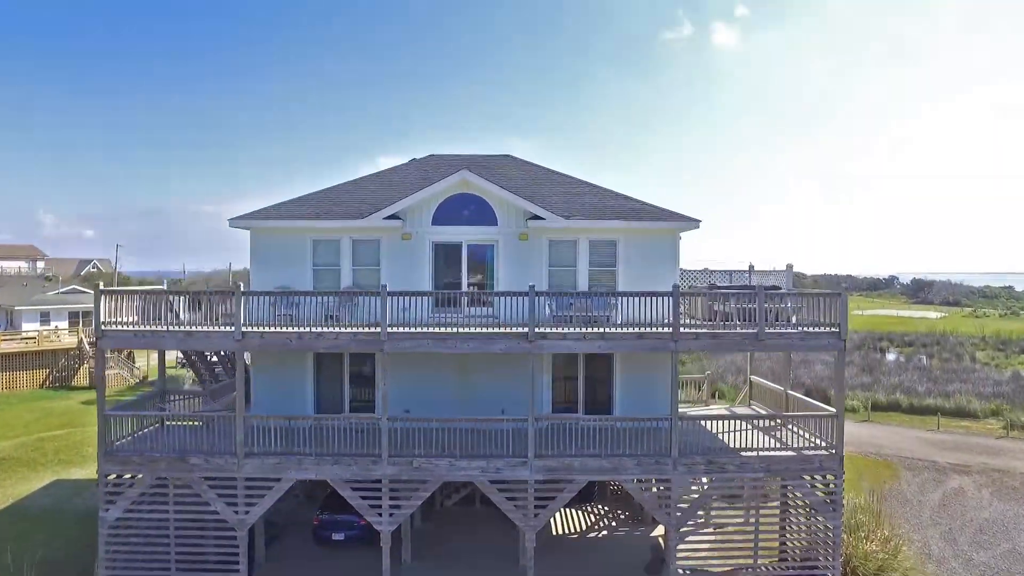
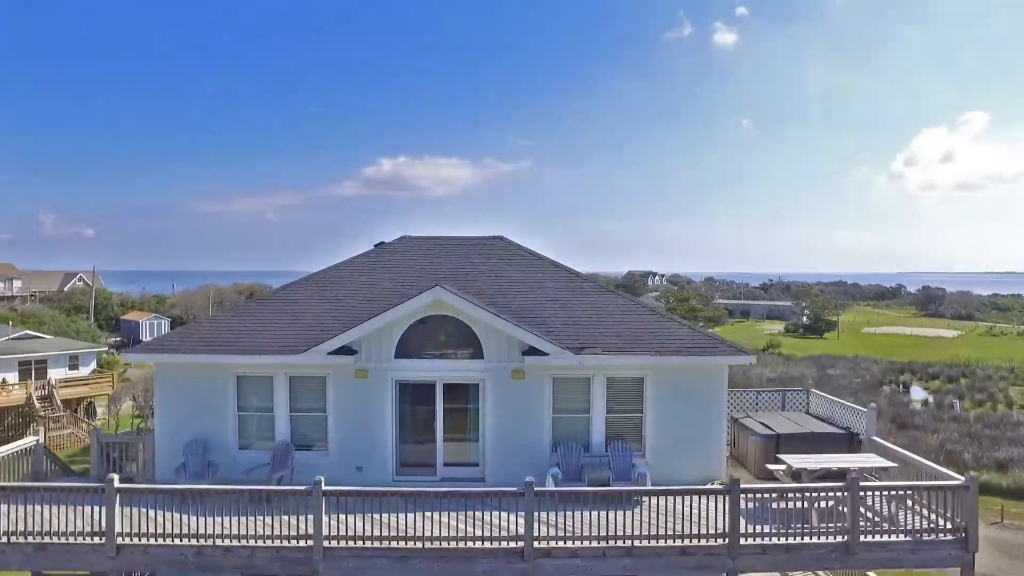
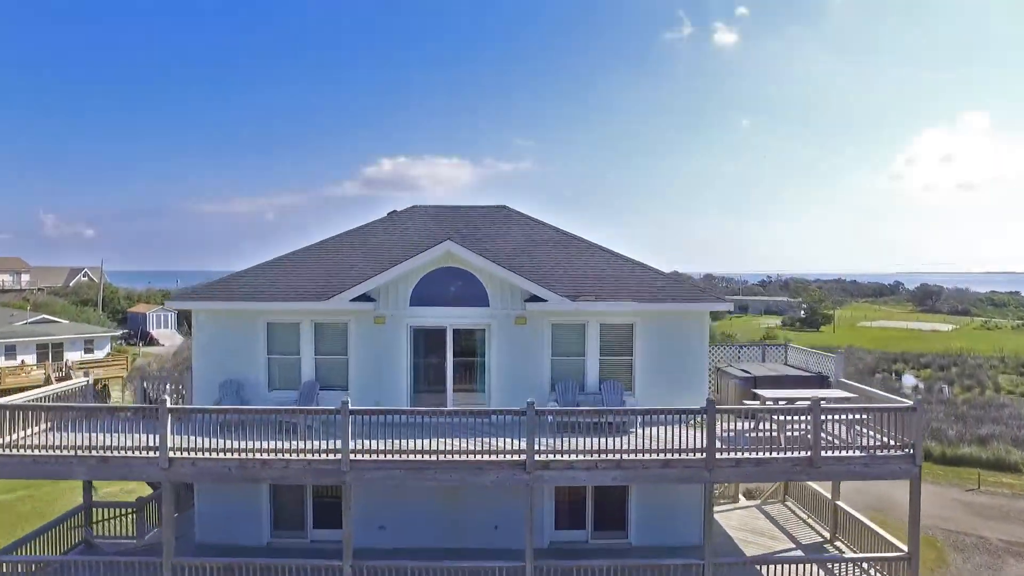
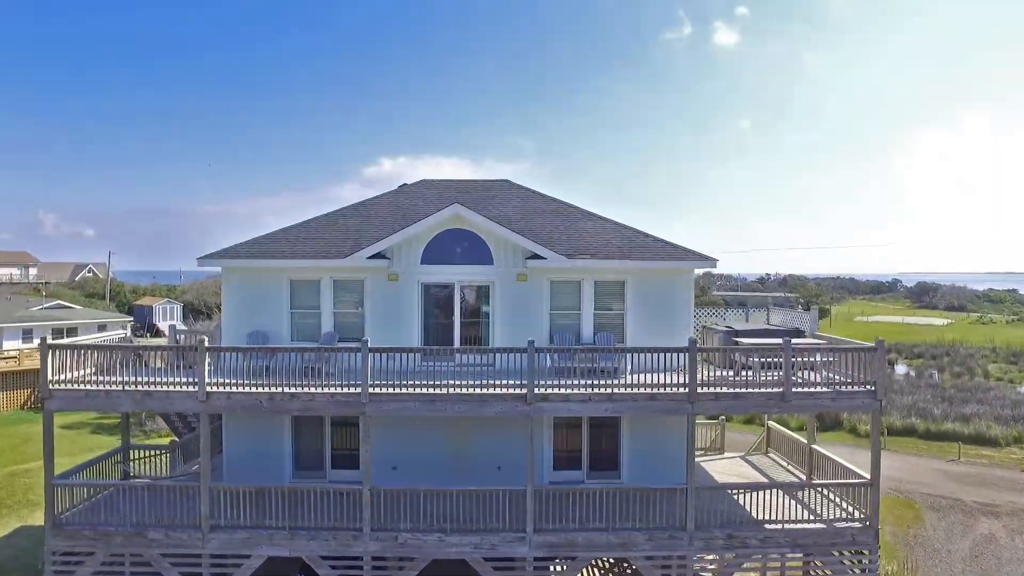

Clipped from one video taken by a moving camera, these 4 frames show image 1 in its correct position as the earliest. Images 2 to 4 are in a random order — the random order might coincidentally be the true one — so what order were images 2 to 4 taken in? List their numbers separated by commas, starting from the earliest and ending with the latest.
4, 3, 2
